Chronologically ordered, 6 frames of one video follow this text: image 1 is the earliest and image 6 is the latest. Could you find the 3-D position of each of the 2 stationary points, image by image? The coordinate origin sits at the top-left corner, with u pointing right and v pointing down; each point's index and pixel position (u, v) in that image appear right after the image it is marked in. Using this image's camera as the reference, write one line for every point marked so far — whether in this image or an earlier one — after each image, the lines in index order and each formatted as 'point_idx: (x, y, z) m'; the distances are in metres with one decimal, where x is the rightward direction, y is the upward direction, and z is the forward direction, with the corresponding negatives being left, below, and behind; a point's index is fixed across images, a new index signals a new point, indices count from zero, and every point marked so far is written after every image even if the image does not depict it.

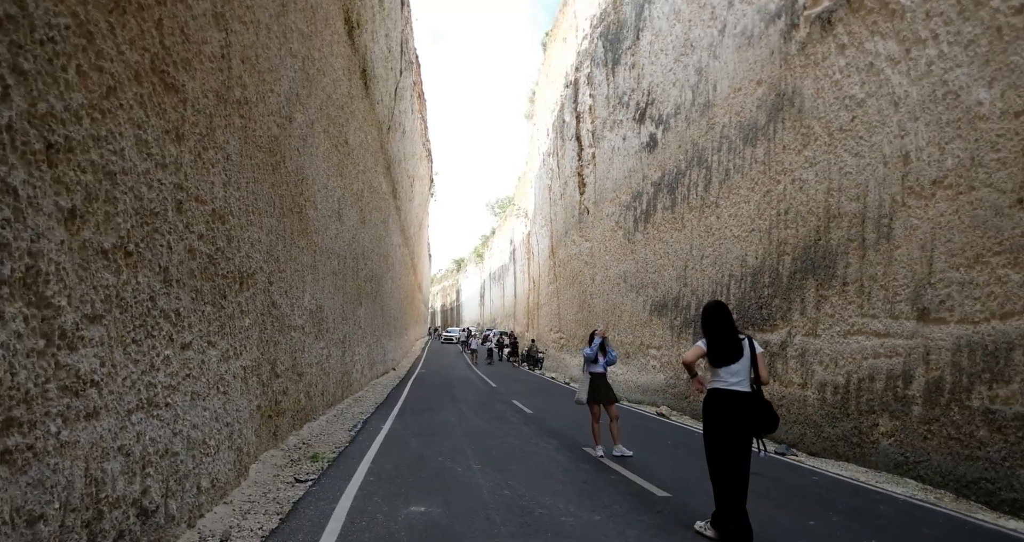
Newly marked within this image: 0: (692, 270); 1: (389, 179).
0: (+5.2, 0.0, +14.7) m
1: (-4.8, +3.6, +20.0) m
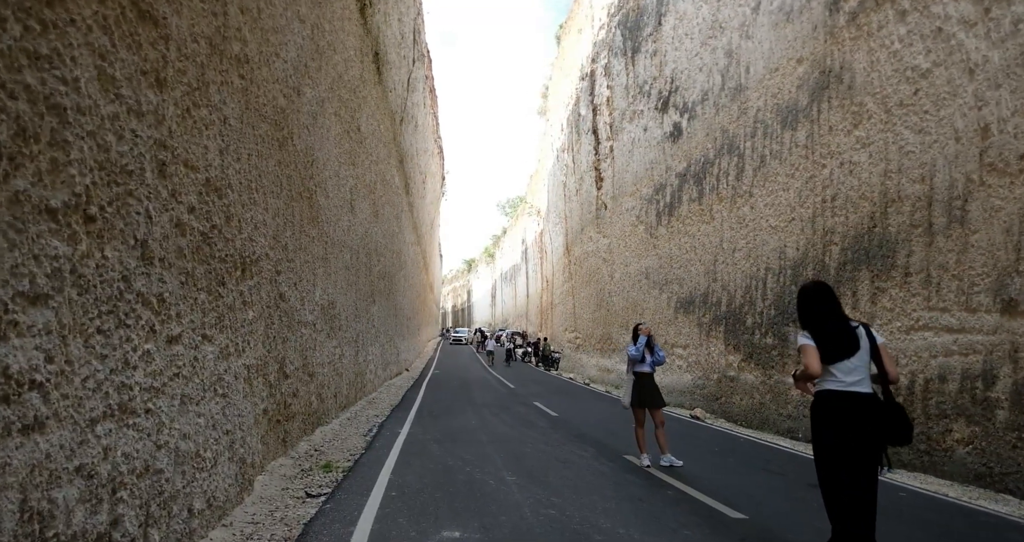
0: (+5.7, +0.2, +13.9) m
1: (-4.2, +3.7, +19.4) m
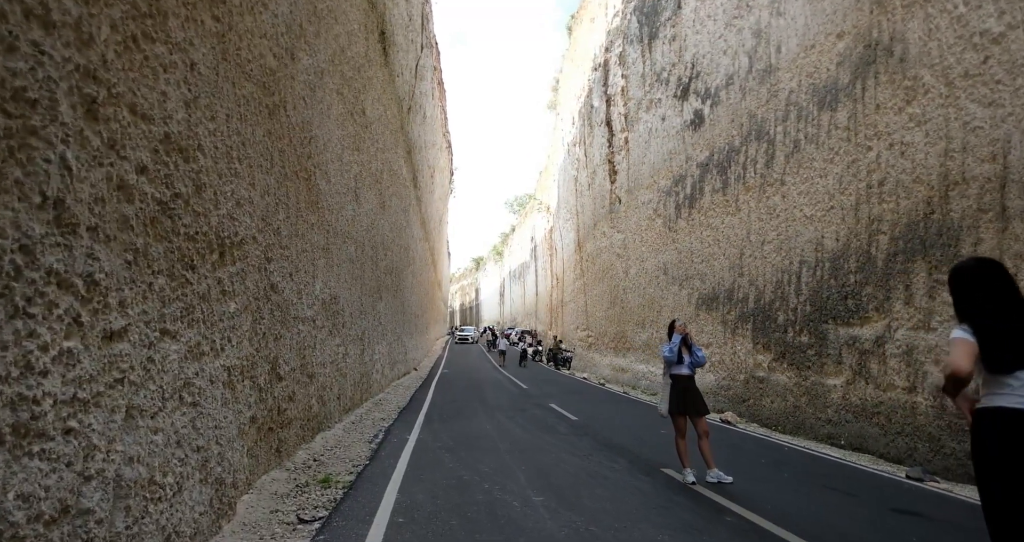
0: (+6.1, +0.3, +13.1) m
1: (-3.8, +3.9, +18.7) m
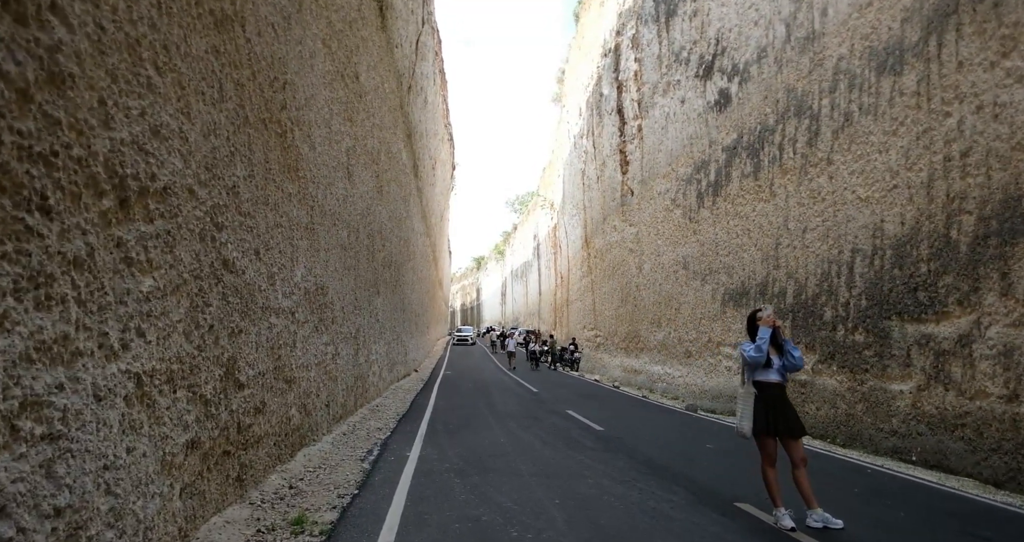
0: (+6.4, +0.5, +11.8) m
1: (-3.5, +4.1, +17.4) m
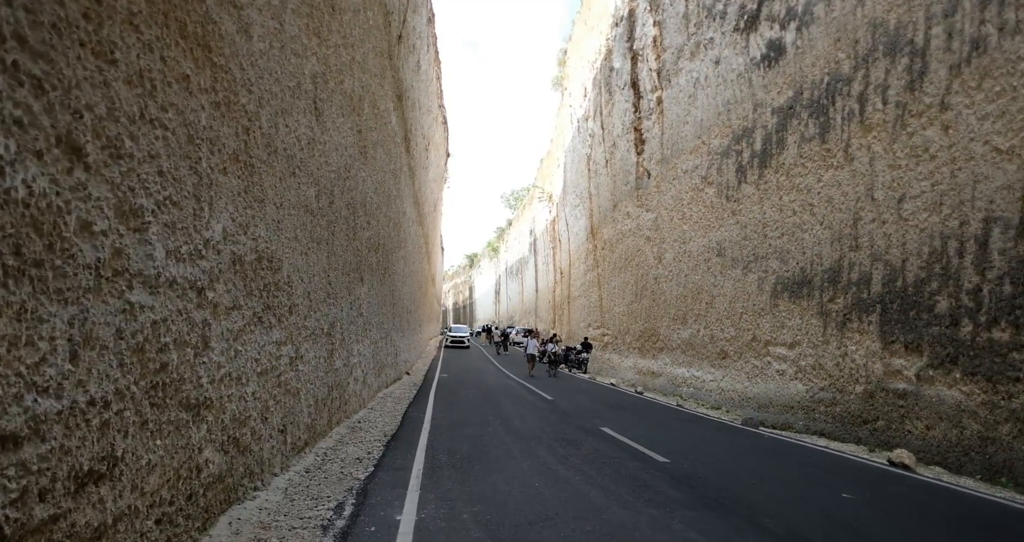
0: (+6.7, +0.9, +9.4) m
1: (-3.3, +4.5, +14.9) m
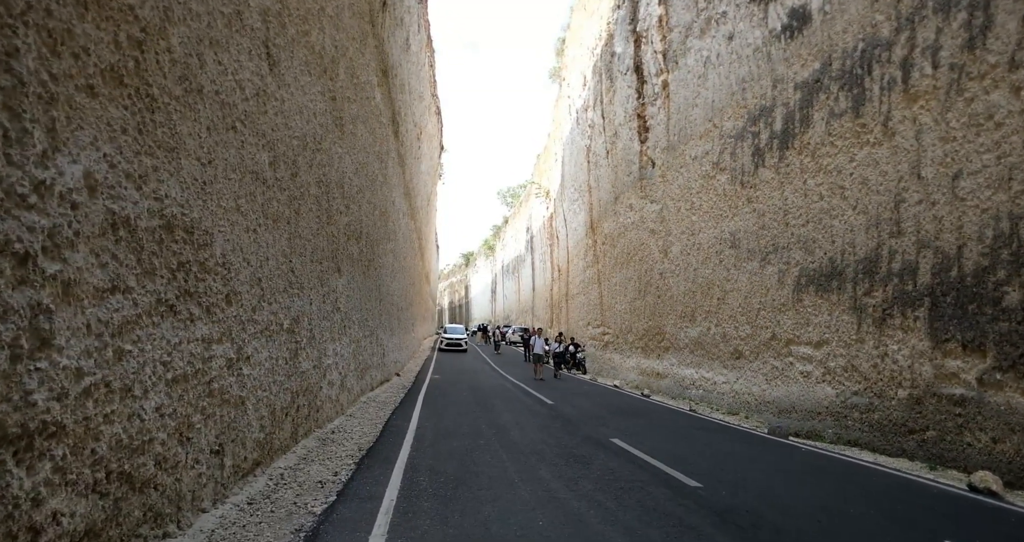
0: (+6.6, +1.1, +8.2) m
1: (-3.3, +4.7, +13.7) m
